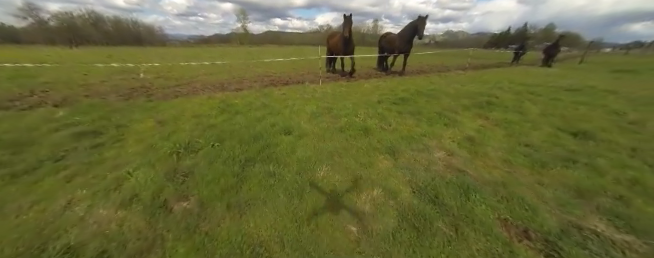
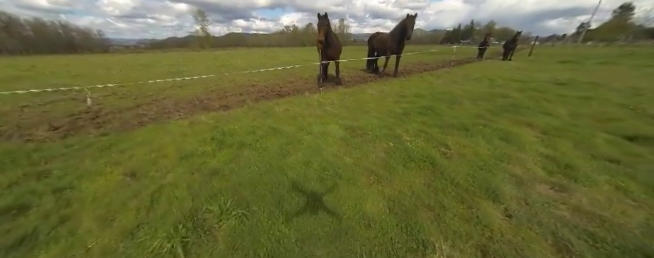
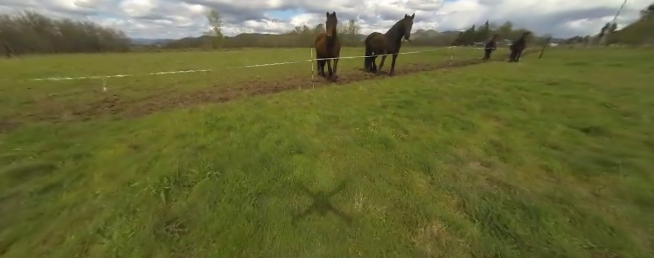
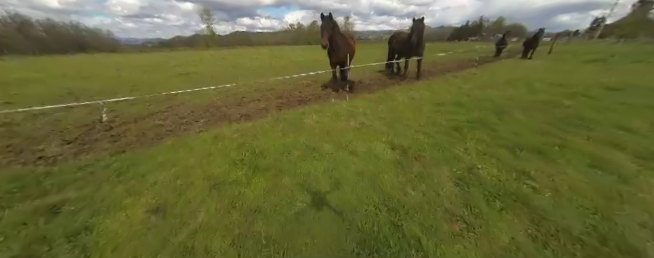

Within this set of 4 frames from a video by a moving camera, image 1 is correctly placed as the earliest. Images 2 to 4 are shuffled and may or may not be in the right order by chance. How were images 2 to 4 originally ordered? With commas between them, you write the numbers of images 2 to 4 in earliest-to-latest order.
3, 2, 4
